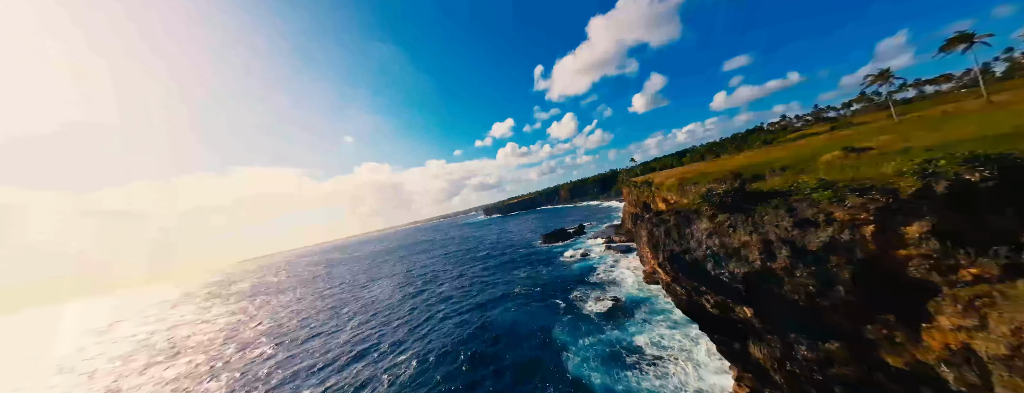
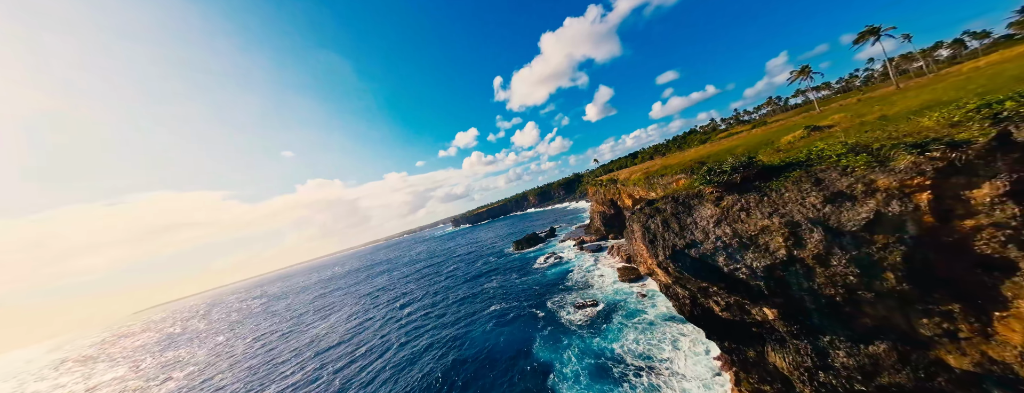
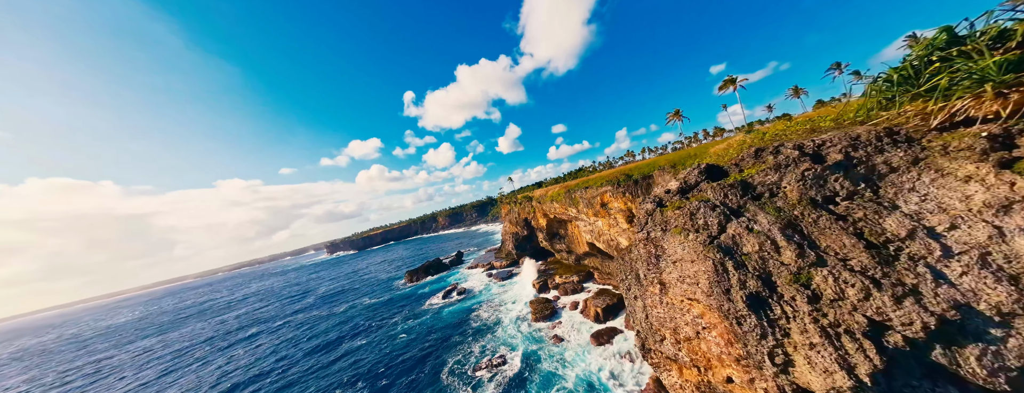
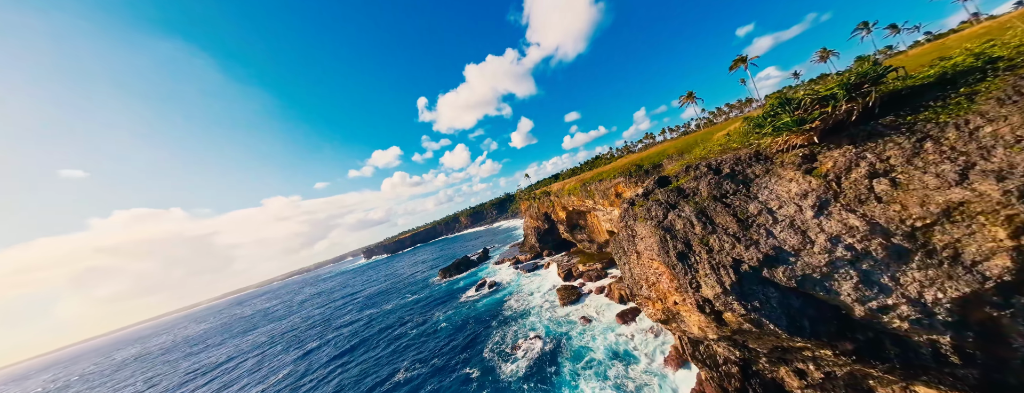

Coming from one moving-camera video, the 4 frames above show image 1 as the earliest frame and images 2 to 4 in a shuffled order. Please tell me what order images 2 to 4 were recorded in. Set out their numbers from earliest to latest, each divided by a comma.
2, 4, 3
